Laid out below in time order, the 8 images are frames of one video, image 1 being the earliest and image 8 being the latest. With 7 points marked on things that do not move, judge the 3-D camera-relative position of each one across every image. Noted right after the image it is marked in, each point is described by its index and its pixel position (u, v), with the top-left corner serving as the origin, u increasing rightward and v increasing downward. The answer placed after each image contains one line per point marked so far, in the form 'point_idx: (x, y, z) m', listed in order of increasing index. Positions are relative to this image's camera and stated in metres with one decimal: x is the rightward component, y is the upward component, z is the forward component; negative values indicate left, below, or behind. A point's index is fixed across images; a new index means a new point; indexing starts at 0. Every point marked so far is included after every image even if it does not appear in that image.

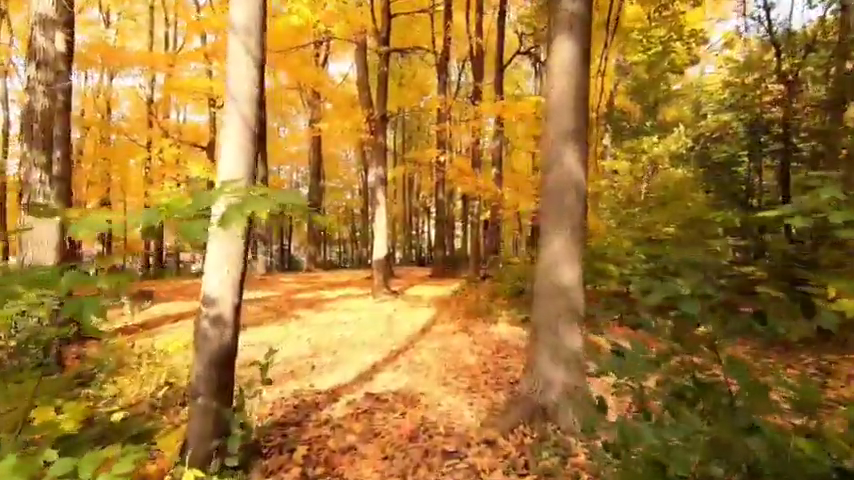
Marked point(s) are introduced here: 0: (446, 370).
0: (+0.2, -1.5, +6.3) m
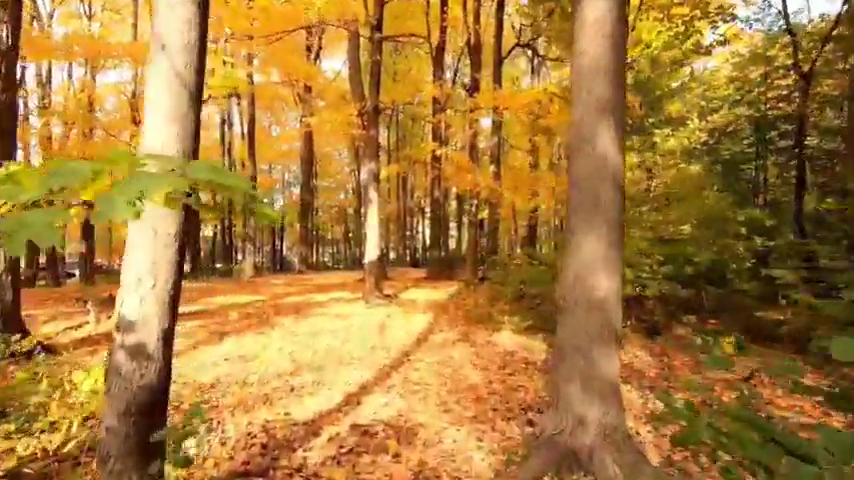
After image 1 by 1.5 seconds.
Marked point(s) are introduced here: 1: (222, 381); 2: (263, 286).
0: (+0.2, -1.5, +5.4) m
1: (-2.1, -1.4, +5.6) m
2: (-5.0, -1.4, +17.0) m
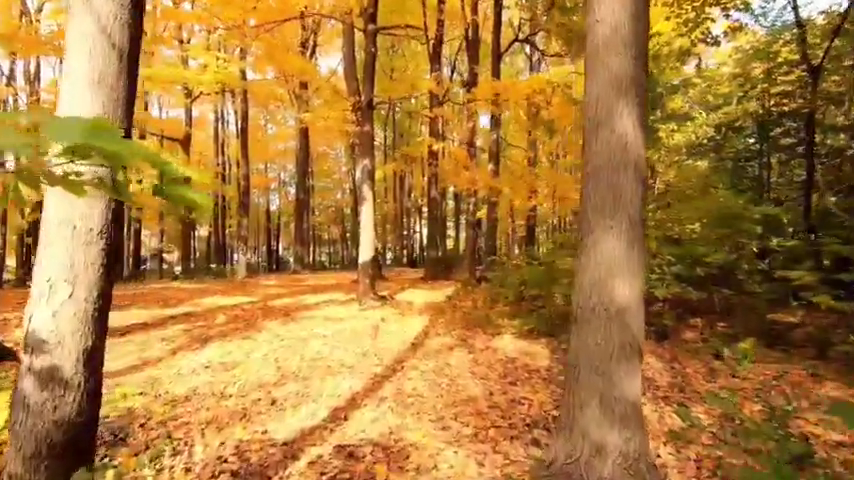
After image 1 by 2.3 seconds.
0: (+0.1, -1.5, +4.9) m
1: (-2.1, -1.4, +5.1) m
2: (-5.1, -1.4, +16.5) m
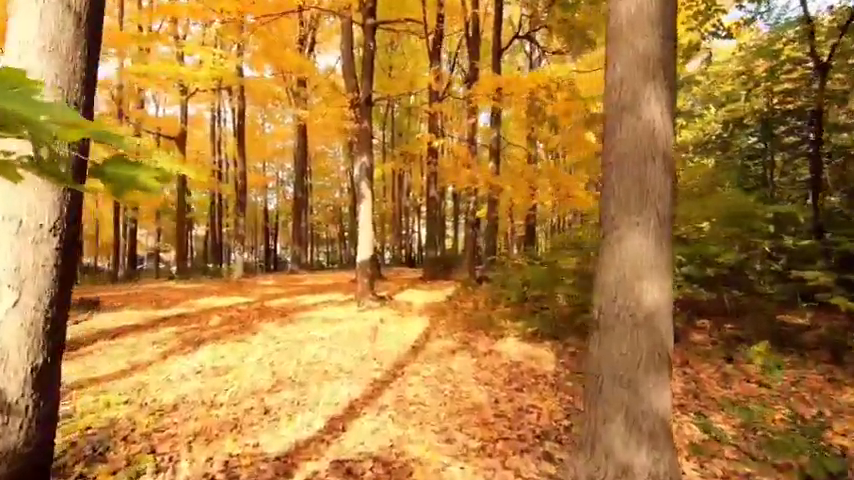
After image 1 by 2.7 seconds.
0: (+0.2, -1.5, +4.7) m
1: (-2.1, -1.4, +4.8) m
2: (-5.1, -1.4, +16.2) m
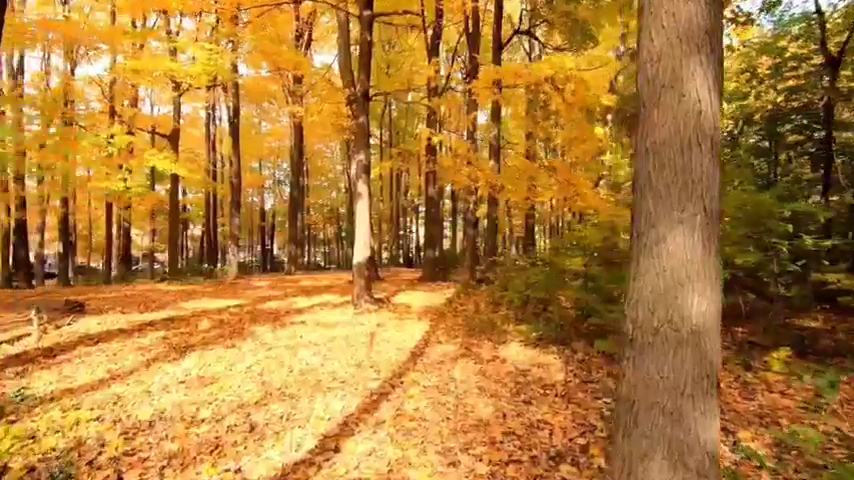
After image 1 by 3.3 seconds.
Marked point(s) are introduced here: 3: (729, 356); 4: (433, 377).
0: (+0.2, -1.5, +4.3) m
1: (-2.1, -1.4, +4.4) m
2: (-5.1, -1.4, +15.8) m
3: (+3.6, -1.4, +6.7) m
4: (+0.1, -1.4, +5.9) m
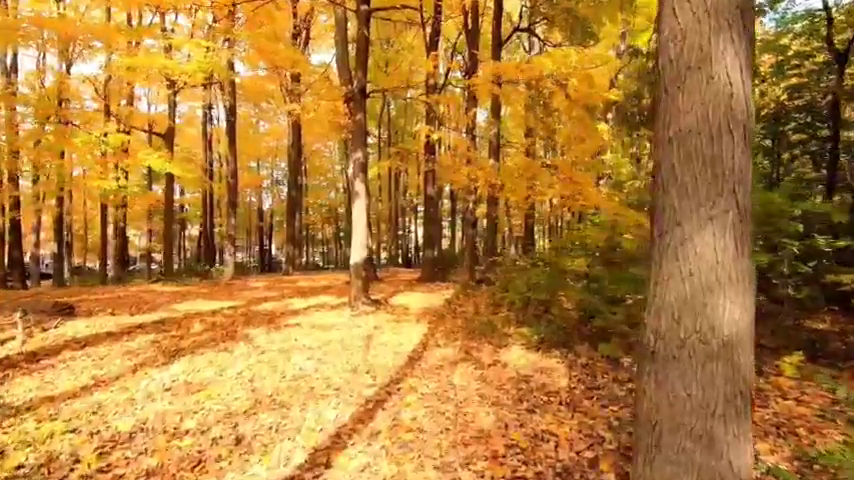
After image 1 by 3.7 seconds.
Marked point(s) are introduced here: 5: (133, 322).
0: (+0.2, -1.5, +4.0) m
1: (-2.1, -1.4, +4.2) m
2: (-5.1, -1.4, +15.5) m
3: (+3.6, -1.4, +6.4) m
4: (0.0, -1.4, +5.6) m
5: (-4.8, -1.3, +9.0) m
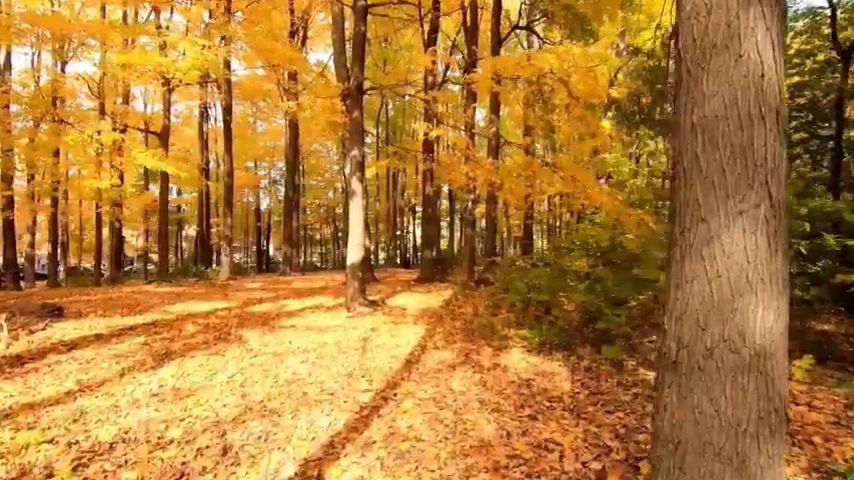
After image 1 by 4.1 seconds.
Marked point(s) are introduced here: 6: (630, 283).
0: (+0.1, -1.5, +3.8) m
1: (-2.1, -1.4, +4.0) m
2: (-5.2, -1.4, +15.3) m
3: (+3.6, -1.4, +6.2) m
4: (0.0, -1.4, +5.4) m
5: (-4.8, -1.3, +8.8) m
6: (+2.8, -0.6, +7.6) m
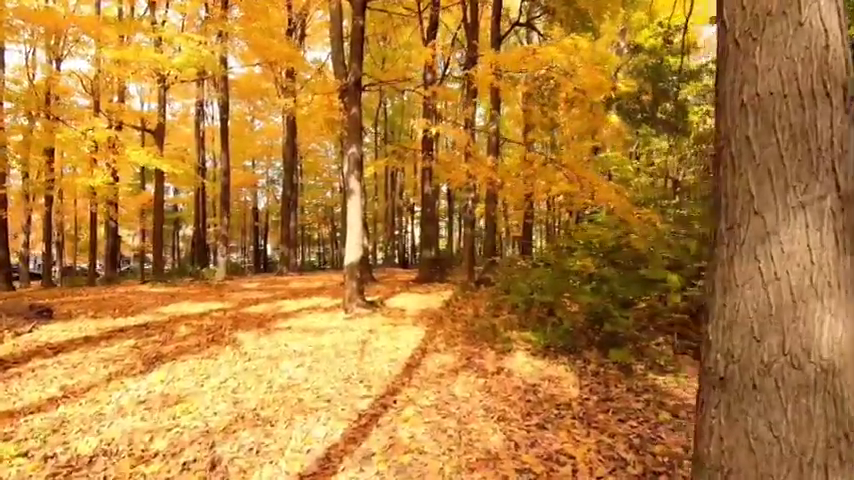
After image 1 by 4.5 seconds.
0: (+0.2, -1.5, +3.5) m
1: (-2.1, -1.4, +3.7) m
2: (-5.2, -1.4, +15.0) m
3: (+3.6, -1.4, +6.0) m
4: (0.0, -1.4, +5.2) m
5: (-4.8, -1.3, +8.5) m
6: (+2.8, -0.6, +7.3) m
